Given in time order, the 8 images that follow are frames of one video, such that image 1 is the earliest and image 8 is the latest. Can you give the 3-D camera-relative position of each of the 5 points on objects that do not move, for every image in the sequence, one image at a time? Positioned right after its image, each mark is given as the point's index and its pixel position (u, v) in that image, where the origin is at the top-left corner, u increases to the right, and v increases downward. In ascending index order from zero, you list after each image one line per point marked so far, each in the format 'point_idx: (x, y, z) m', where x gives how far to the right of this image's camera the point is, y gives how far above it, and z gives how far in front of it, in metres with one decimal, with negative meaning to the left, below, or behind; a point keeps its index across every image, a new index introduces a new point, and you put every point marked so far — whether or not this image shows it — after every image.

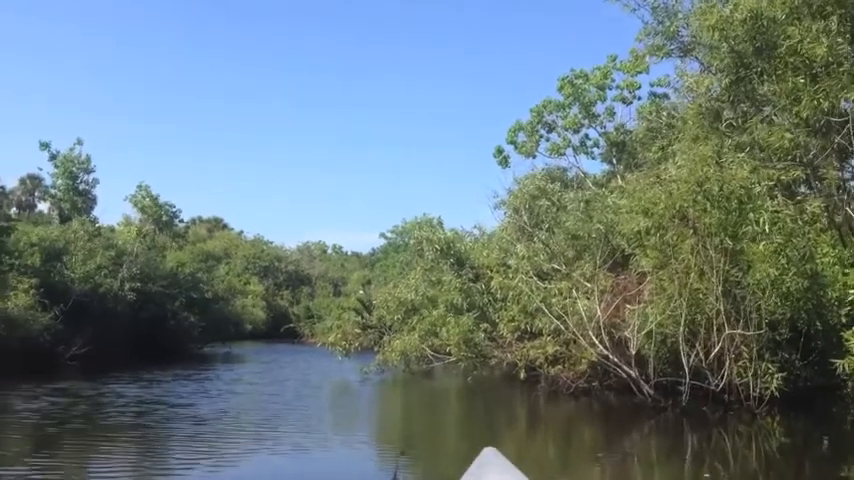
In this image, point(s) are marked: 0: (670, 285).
0: (+5.4, -1.0, +18.9) m
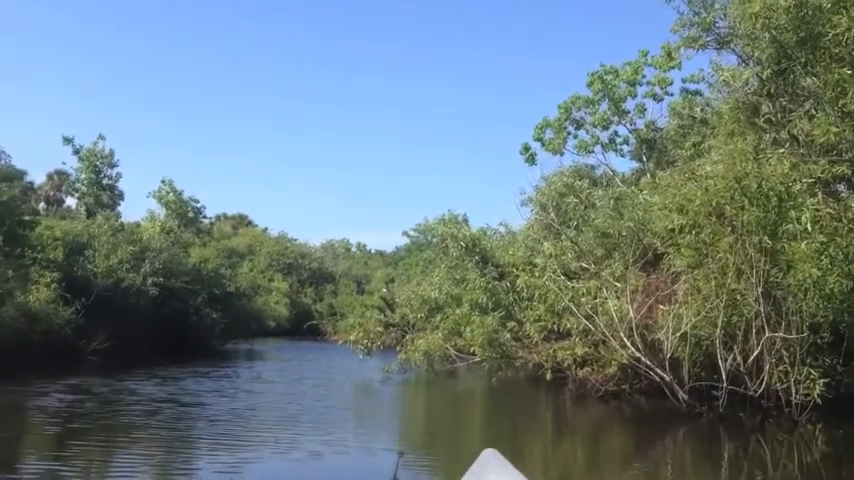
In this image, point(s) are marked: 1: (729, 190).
0: (+5.9, -1.0, +18.1) m
1: (+5.9, +1.0, +16.7) m
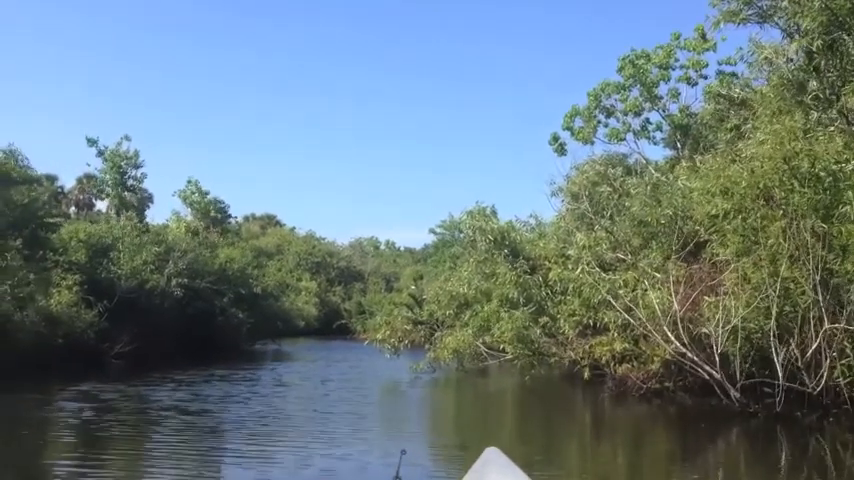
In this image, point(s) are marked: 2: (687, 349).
0: (+6.5, -0.7, +16.9) m
1: (+6.3, +1.2, +15.4) m
2: (+5.9, -2.5, +19.4) m
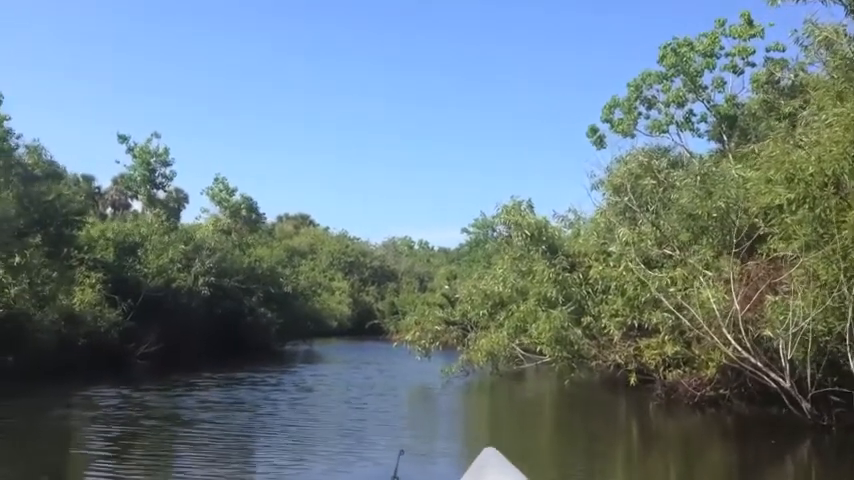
0: (+7.0, -0.6, +15.2) m
1: (+6.8, +1.4, +13.8) m
2: (+6.6, -2.4, +17.8) m
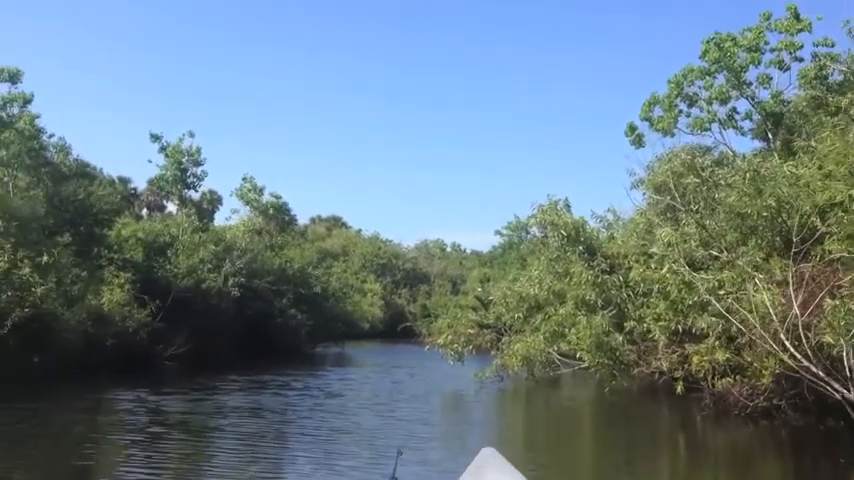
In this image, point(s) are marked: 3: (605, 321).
0: (+7.6, -0.6, +14.1) m
1: (+7.3, +1.4, +12.7) m
2: (+7.2, -2.4, +16.7) m
3: (+4.0, -1.8, +19.3) m
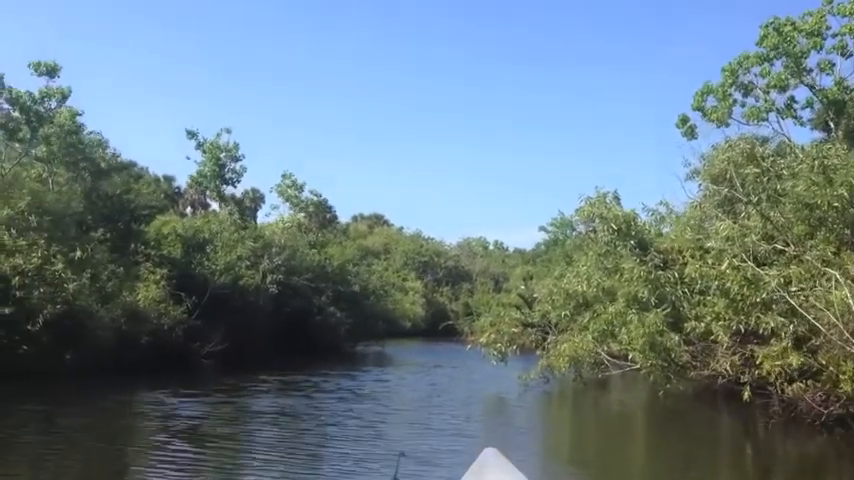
0: (+8.2, -0.4, +12.7) m
1: (+7.9, +1.5, +11.2) m
2: (+8.0, -2.2, +15.3) m
3: (+4.9, -1.7, +18.0) m
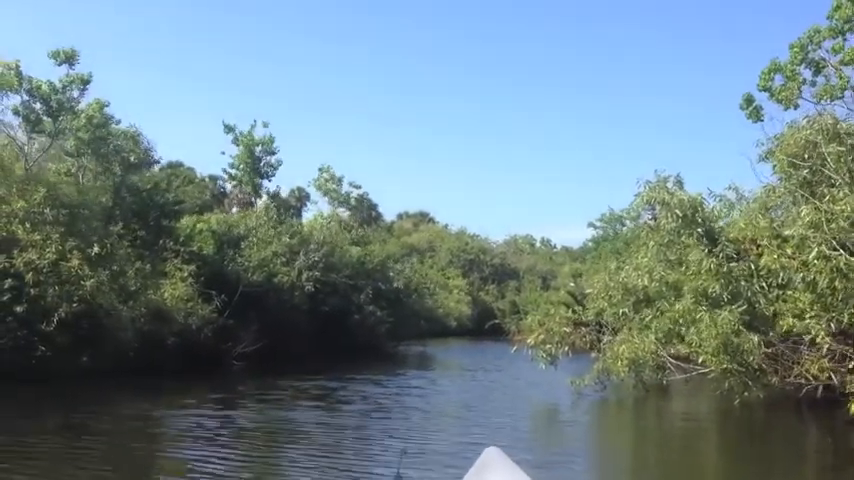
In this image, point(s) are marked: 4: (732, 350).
0: (+8.6, -0.1, +10.1) m
1: (+8.2, +1.8, +8.7) m
2: (+8.6, -1.9, +12.7) m
3: (+5.6, -1.4, +15.6) m
4: (+5.6, -2.0, +15.7) m
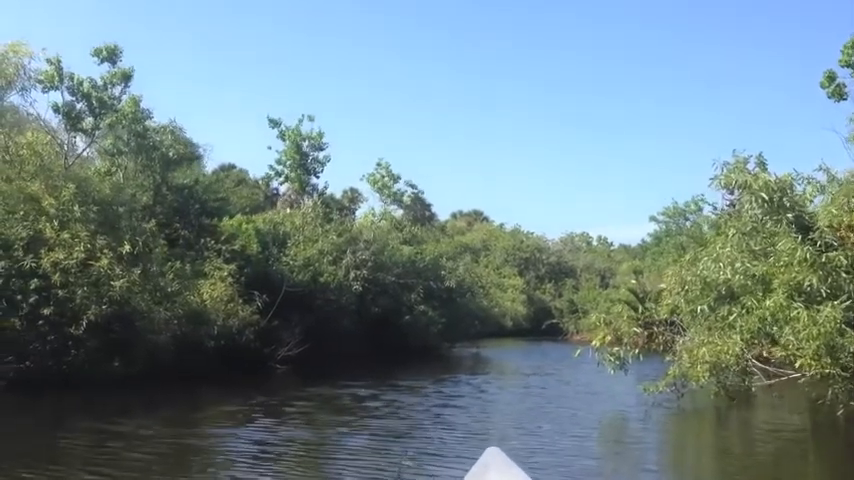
0: (+9.1, +0.1, +7.6) m
1: (+8.5, +2.1, +6.2) m
2: (+9.2, -1.7, +10.2) m
3: (+6.4, -1.2, +13.3) m
4: (+6.4, -1.8, +13.4) m
